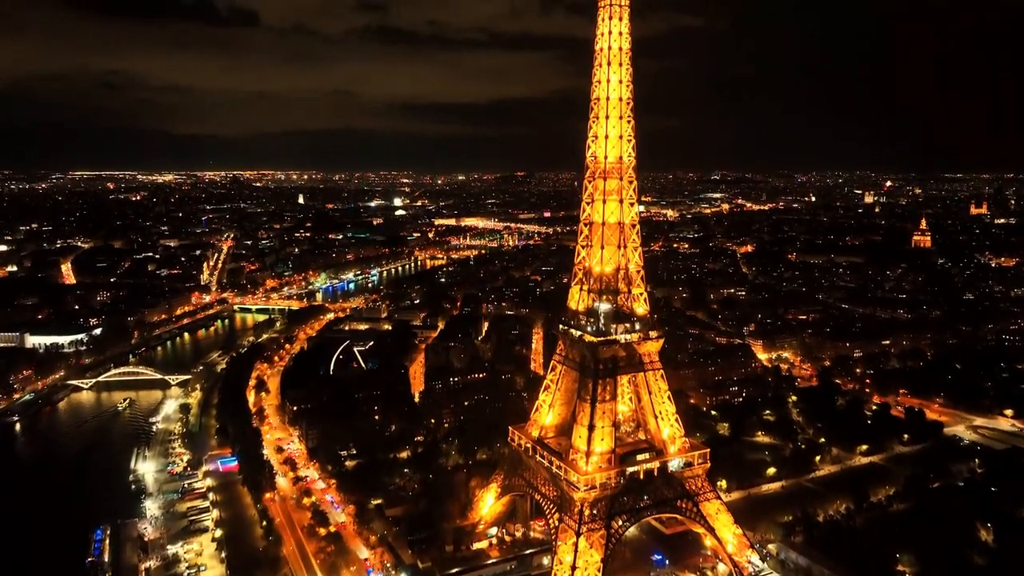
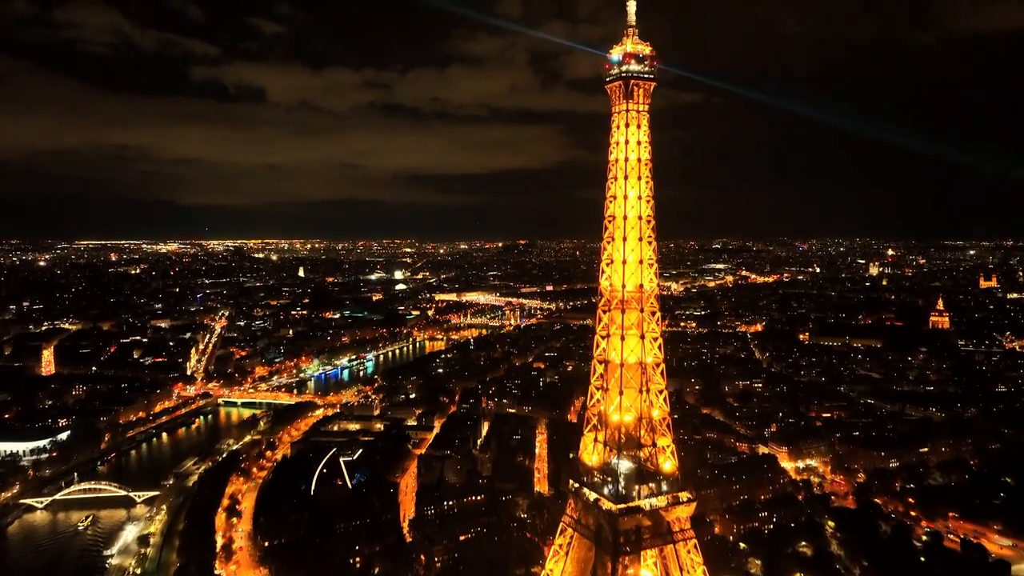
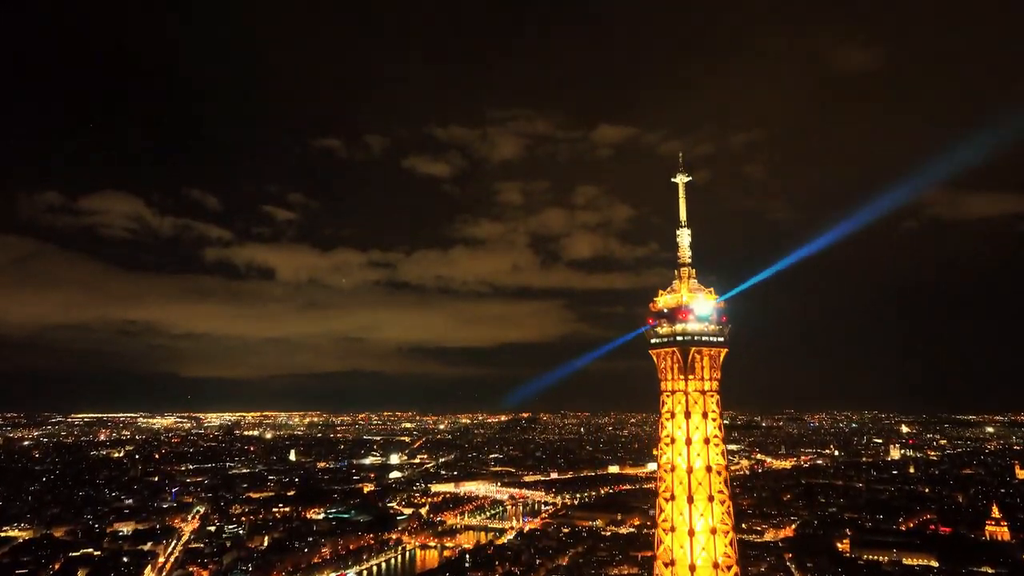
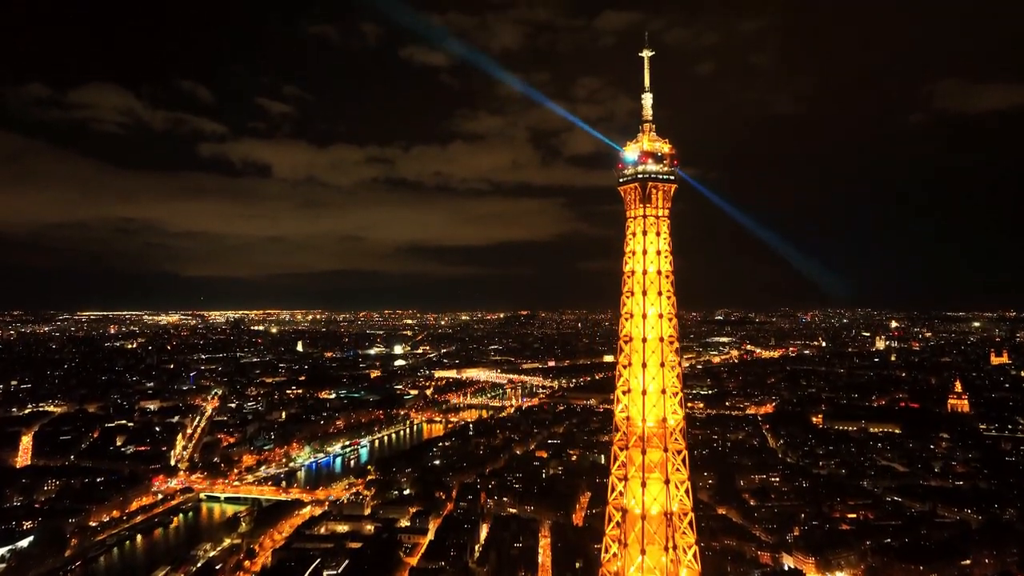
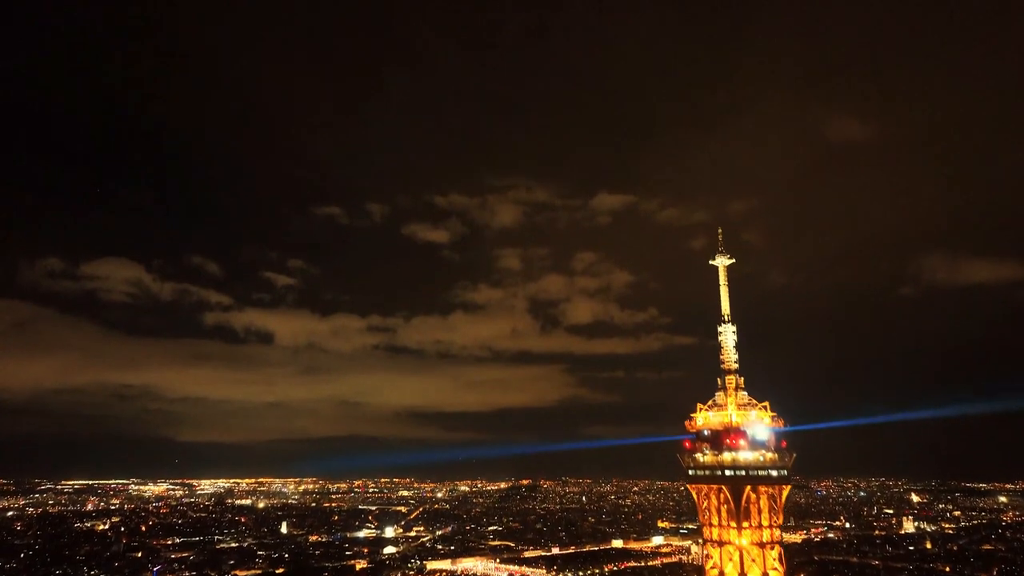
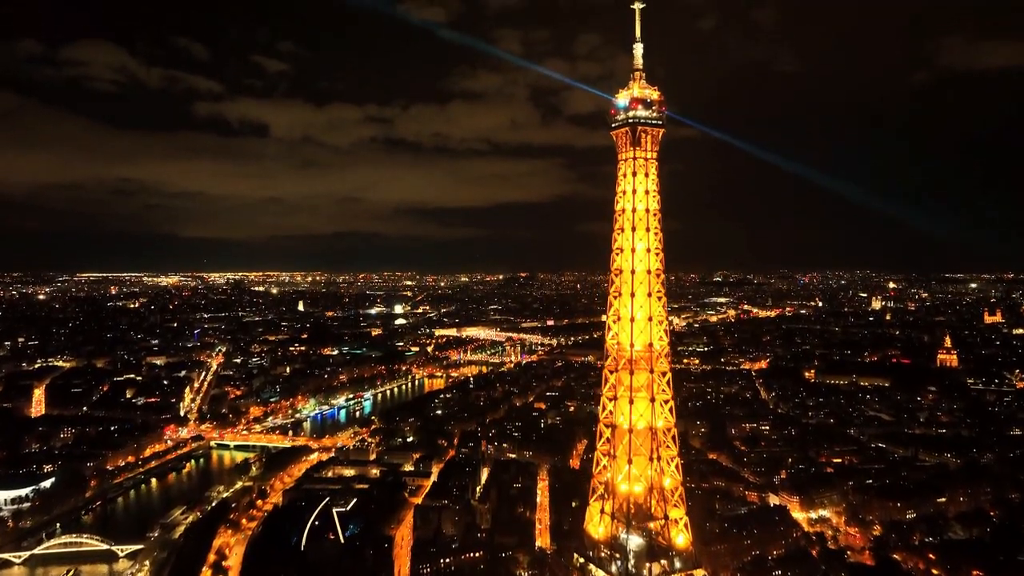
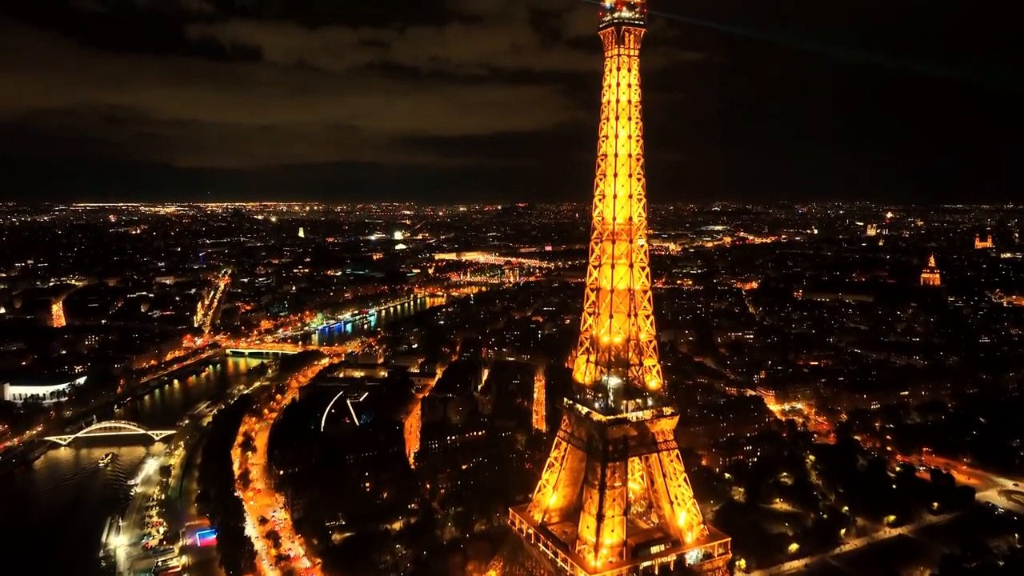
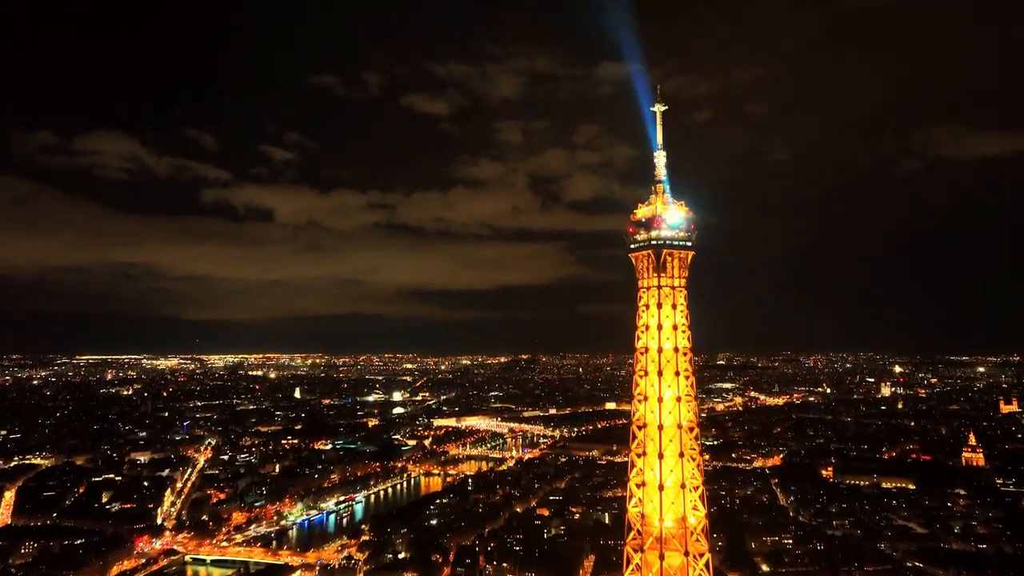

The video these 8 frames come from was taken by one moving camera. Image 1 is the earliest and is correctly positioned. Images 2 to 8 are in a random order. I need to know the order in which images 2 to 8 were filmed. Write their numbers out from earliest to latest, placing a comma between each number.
7, 2, 6, 4, 8, 3, 5
